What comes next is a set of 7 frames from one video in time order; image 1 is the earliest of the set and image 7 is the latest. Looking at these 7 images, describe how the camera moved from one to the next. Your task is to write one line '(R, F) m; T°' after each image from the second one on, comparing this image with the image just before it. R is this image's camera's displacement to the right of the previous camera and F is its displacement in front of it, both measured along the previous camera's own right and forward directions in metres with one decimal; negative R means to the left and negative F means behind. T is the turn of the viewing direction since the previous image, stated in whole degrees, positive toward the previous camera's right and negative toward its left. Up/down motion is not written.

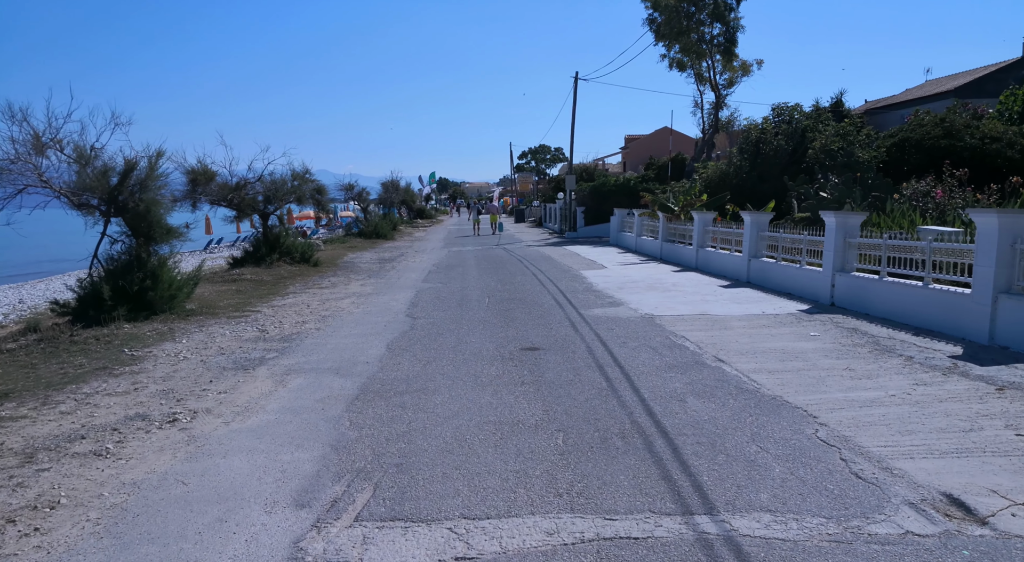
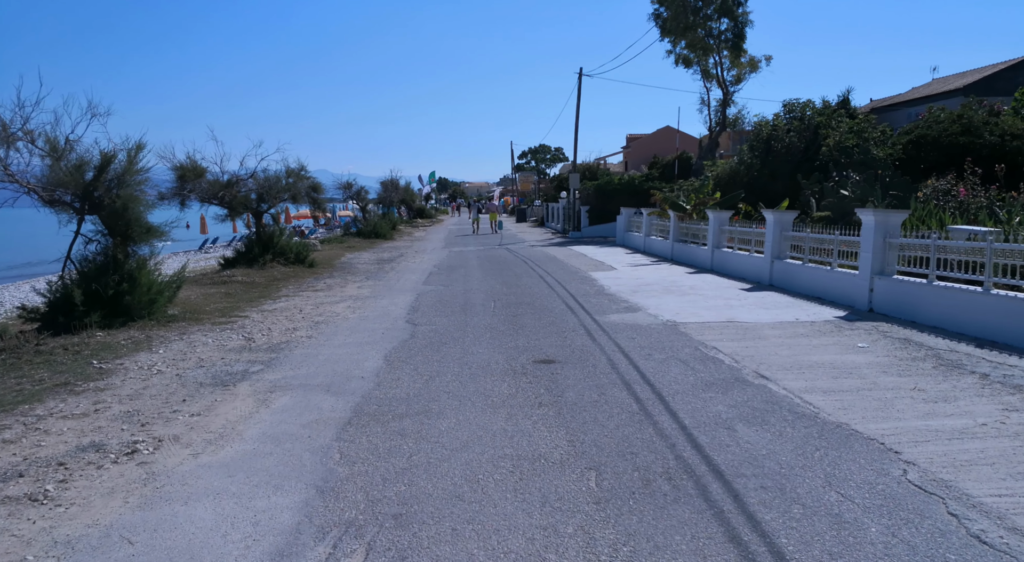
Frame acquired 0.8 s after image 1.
(-0.2, +1.0) m; 0°
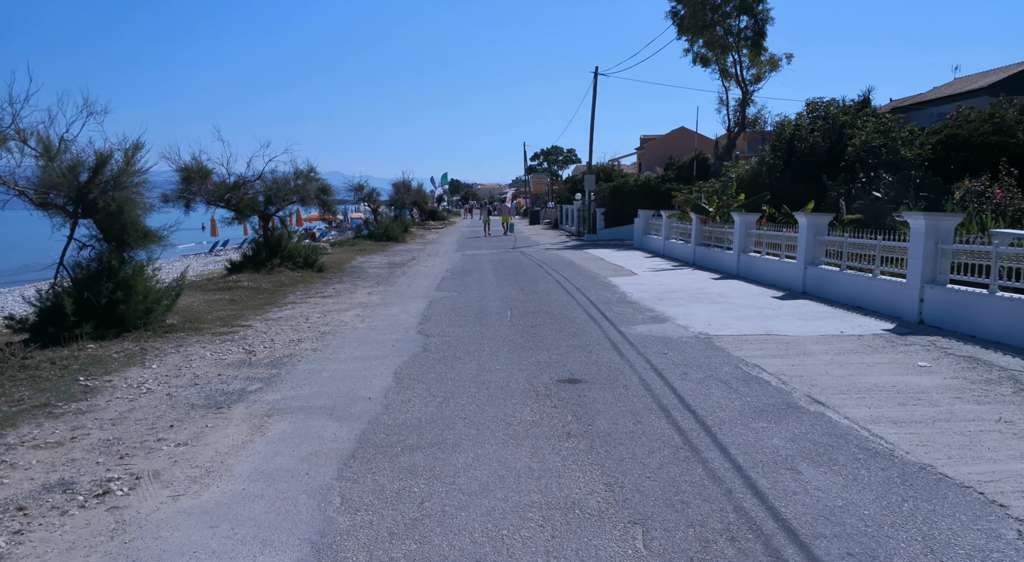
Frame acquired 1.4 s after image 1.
(-0.1, +0.8) m; -1°
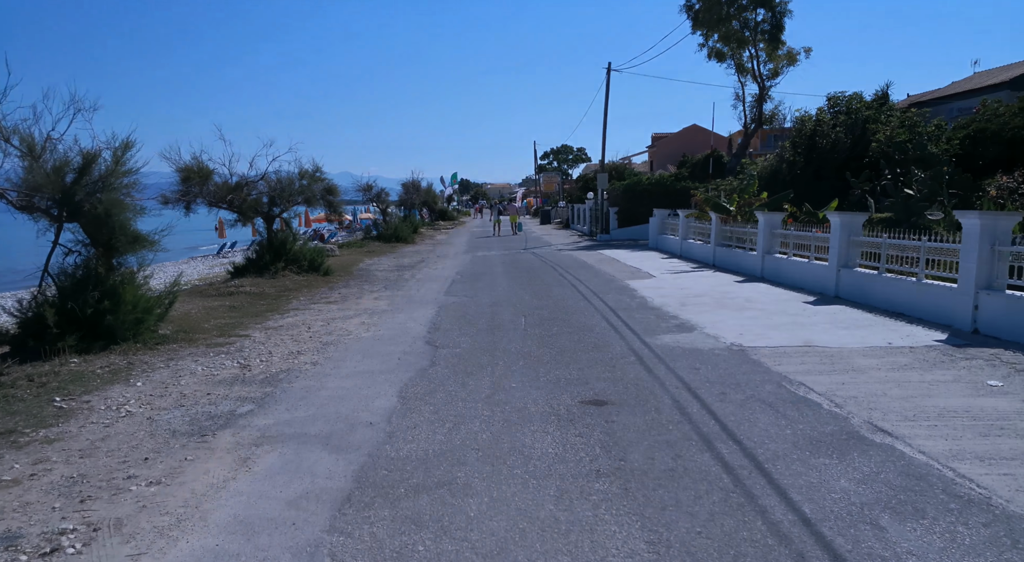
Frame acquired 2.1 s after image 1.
(-0.1, +0.8) m; -1°
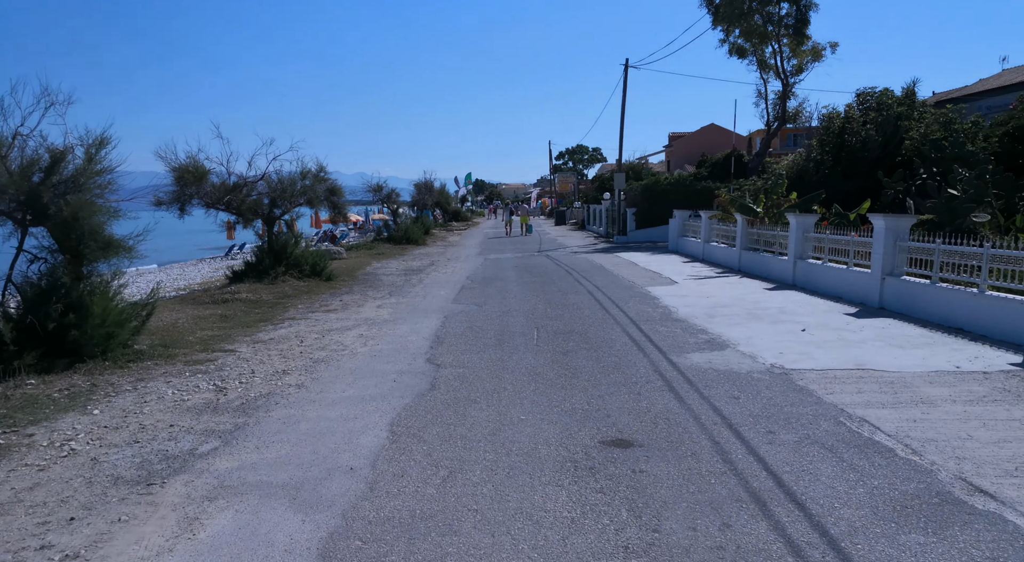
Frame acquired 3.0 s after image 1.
(+0.1, +1.1) m; -1°
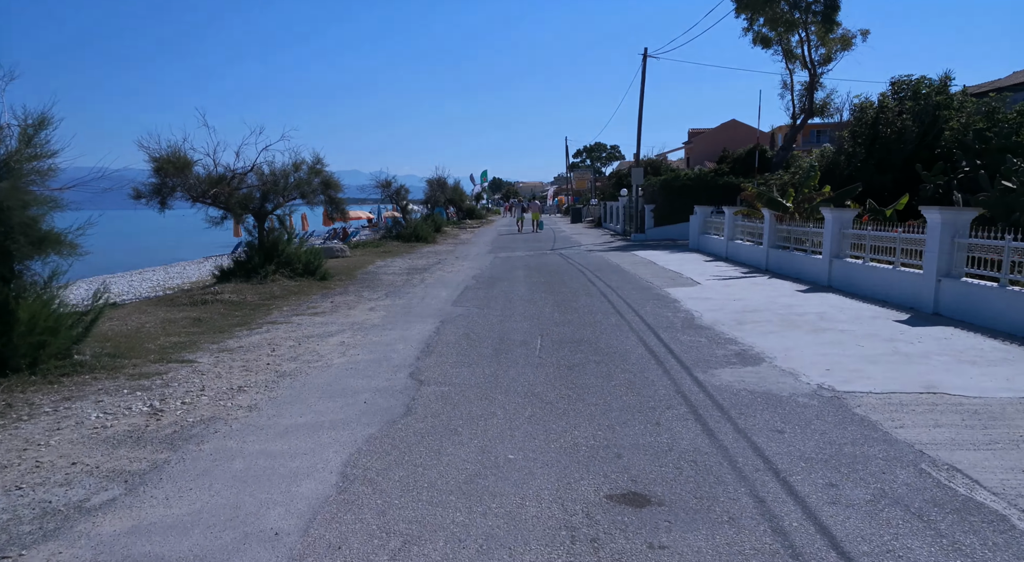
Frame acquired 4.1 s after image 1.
(+0.2, +1.4) m; -1°
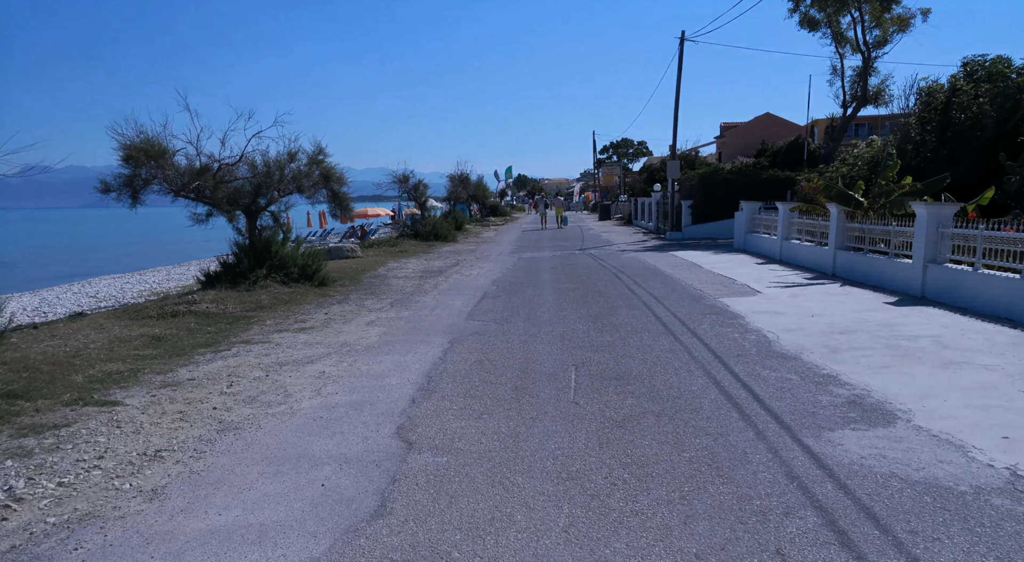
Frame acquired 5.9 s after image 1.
(0.0, +2.3) m; -2°
